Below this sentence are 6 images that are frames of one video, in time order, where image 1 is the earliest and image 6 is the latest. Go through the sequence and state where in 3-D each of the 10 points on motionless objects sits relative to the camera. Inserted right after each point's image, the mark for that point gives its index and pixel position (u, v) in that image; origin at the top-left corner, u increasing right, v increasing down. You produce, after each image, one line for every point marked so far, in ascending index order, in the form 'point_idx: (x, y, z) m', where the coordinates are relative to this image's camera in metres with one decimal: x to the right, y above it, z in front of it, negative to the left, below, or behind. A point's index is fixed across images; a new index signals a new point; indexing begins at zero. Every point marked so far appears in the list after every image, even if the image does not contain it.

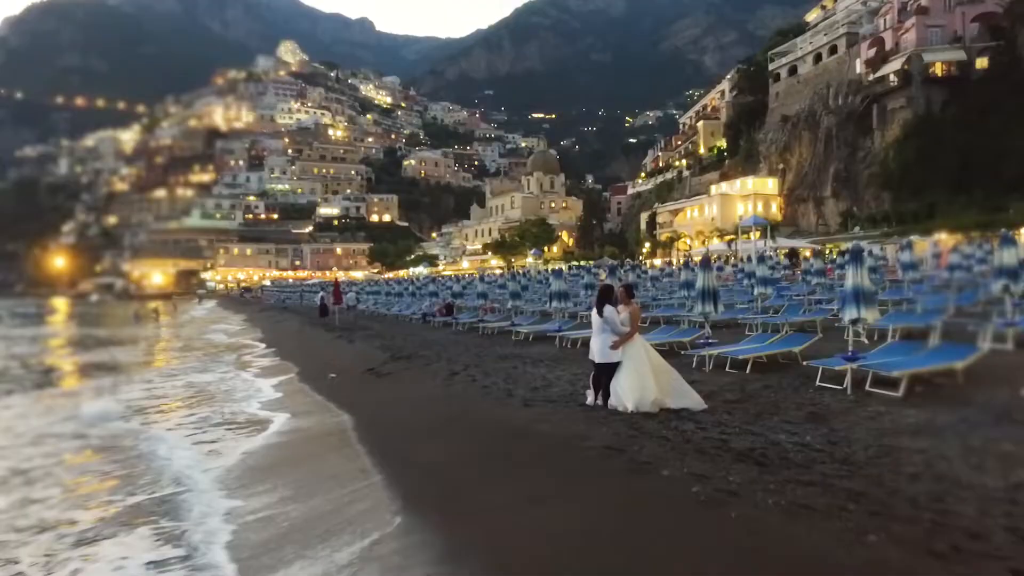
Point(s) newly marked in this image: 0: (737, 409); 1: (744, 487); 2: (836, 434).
0: (+2.1, -1.1, +6.5) m
1: (+1.5, -1.2, +4.6) m
2: (+2.4, -1.1, +5.2) m
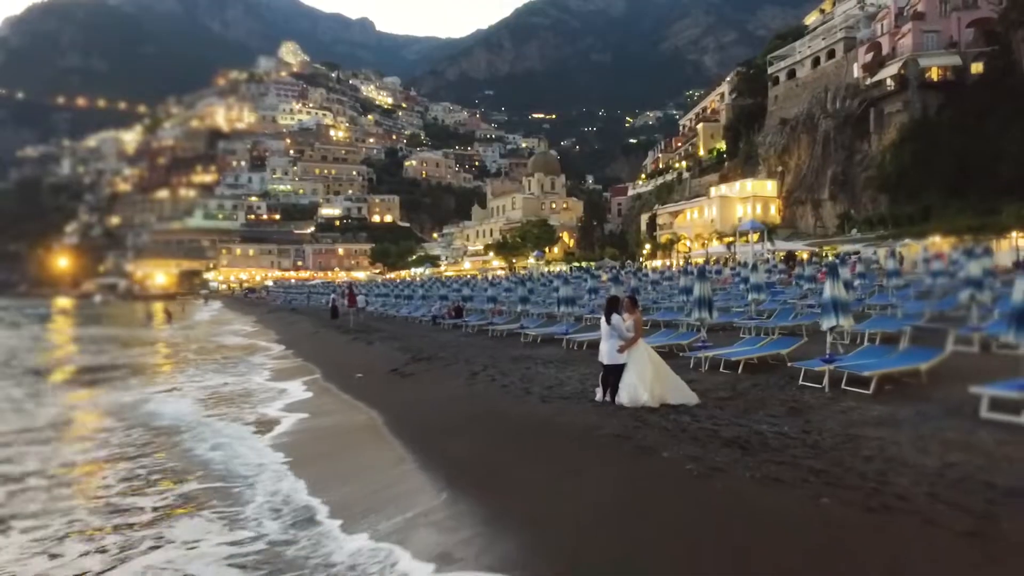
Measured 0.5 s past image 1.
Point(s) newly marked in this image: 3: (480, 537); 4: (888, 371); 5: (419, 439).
0: (+2.3, -1.2, +7.3) m
1: (+1.7, -1.3, +5.4) m
2: (+2.6, -1.2, +6.0) m
3: (-0.3, -1.8, +5.1) m
4: (+3.6, -0.8, +6.8) m
5: (-1.1, -1.8, +8.3) m
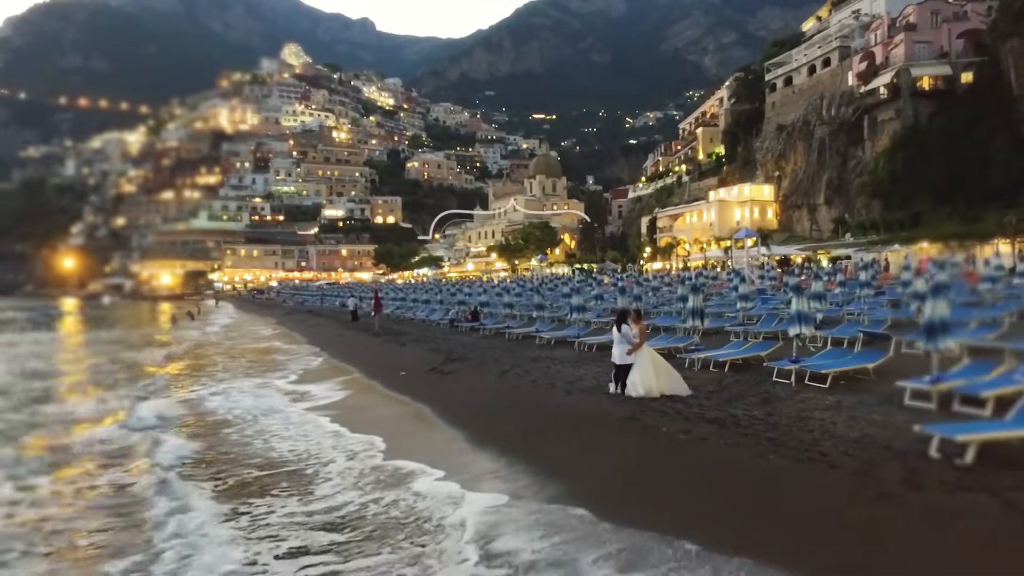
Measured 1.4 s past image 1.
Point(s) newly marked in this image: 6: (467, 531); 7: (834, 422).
0: (+2.6, -1.4, +9.0) m
1: (+2.0, -1.5, +7.1) m
2: (+2.9, -1.4, +7.8) m
3: (+0.1, -2.0, +6.9) m
4: (+4.0, -1.0, +8.5) m
5: (-0.7, -2.0, +10.0) m
6: (-0.6, -2.1, +5.9) m
7: (+3.2, -1.3, +6.9) m
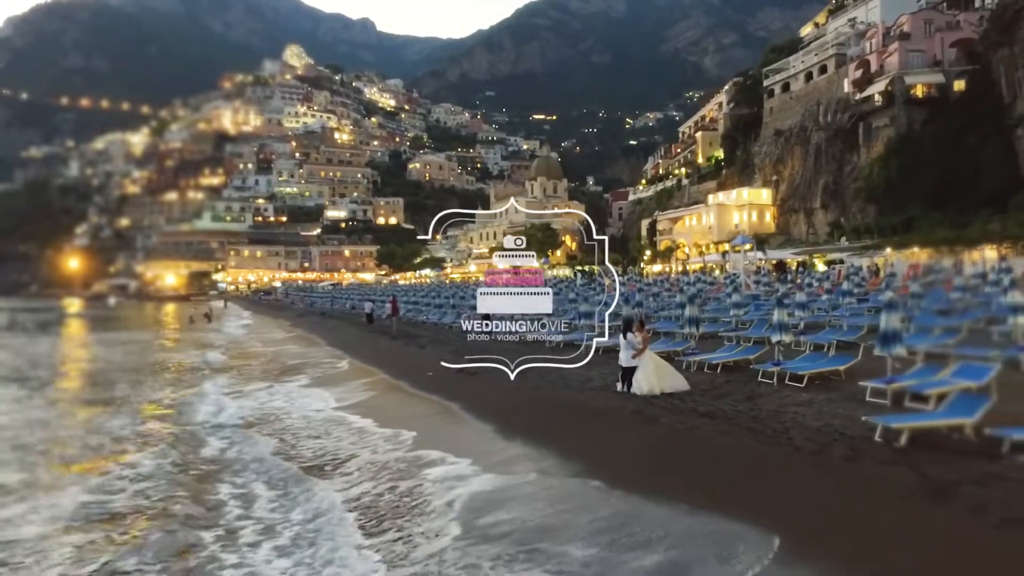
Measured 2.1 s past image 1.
0: (+2.9, -1.6, +10.4) m
1: (+2.3, -1.7, +8.5) m
2: (+3.2, -1.5, +9.1) m
3: (+0.4, -2.1, +8.2) m
4: (+4.3, -1.2, +9.9) m
5: (-0.4, -2.1, +11.4) m
6: (-0.3, -2.3, +7.3) m
7: (+3.5, -1.5, +8.3) m
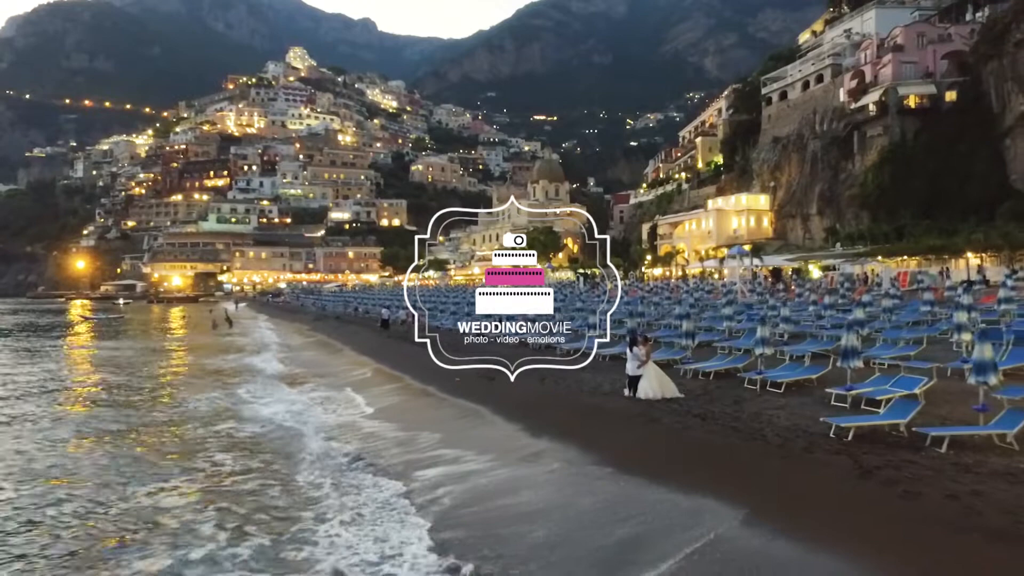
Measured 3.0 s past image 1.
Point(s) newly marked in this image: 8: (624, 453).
0: (+3.3, -1.9, +12.2) m
1: (+2.7, -2.1, +10.3) m
2: (+3.6, -1.9, +10.9) m
3: (+0.8, -2.5, +10.1) m
4: (+4.7, -1.5, +11.7) m
5: (0.0, -2.5, +13.2) m
6: (+0.1, -2.6, +9.1) m
7: (+3.9, -1.9, +10.1) m
8: (+1.6, -2.3, +9.8) m
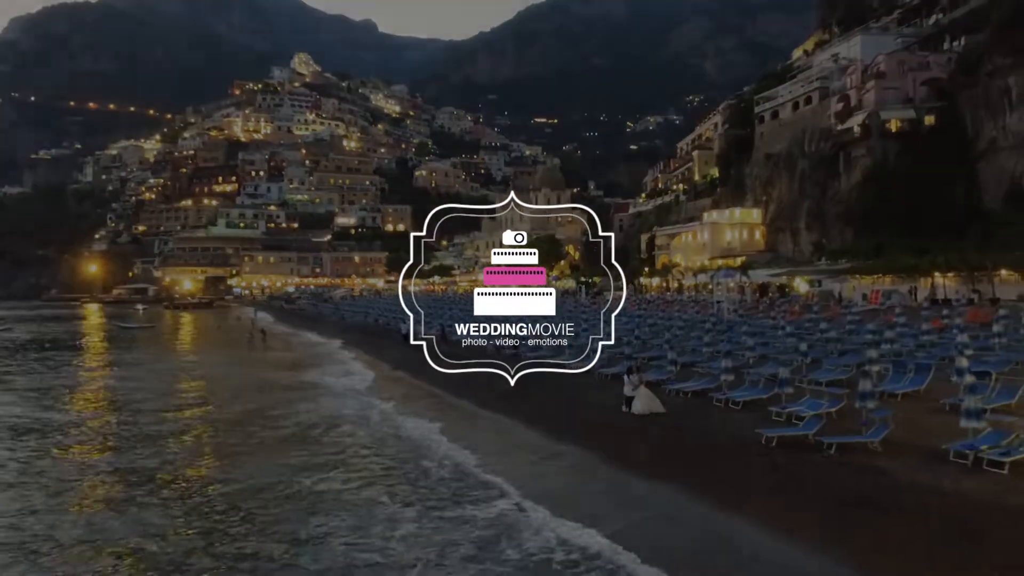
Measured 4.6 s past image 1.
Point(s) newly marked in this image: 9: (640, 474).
0: (+3.9, -2.9, +16.1) m
1: (+3.3, -3.0, +14.2) m
2: (+4.2, -2.8, +14.9) m
3: (+1.3, -3.4, +14.0) m
4: (+5.3, -2.5, +15.6) m
5: (+0.6, -3.4, +17.1) m
6: (+0.6, -3.6, +13.0) m
7: (+4.4, -2.8, +14.0) m
8: (+2.2, -3.2, +13.8) m
9: (+2.3, -3.3, +12.4) m
